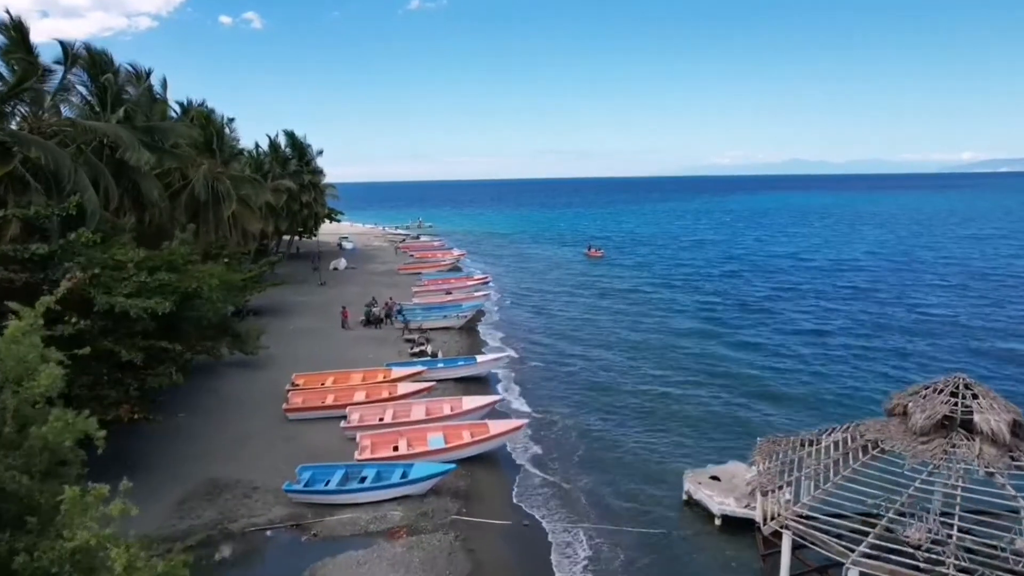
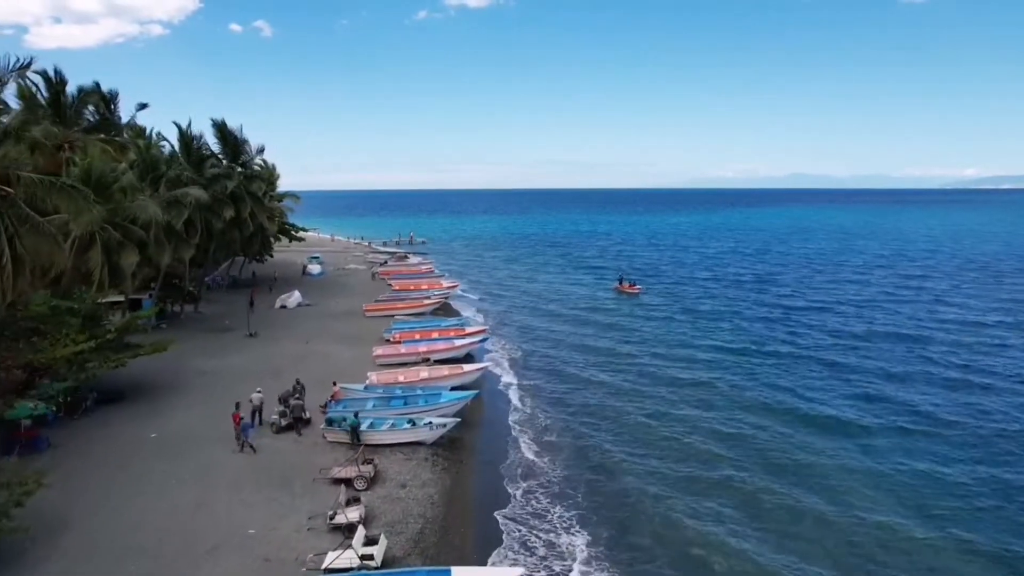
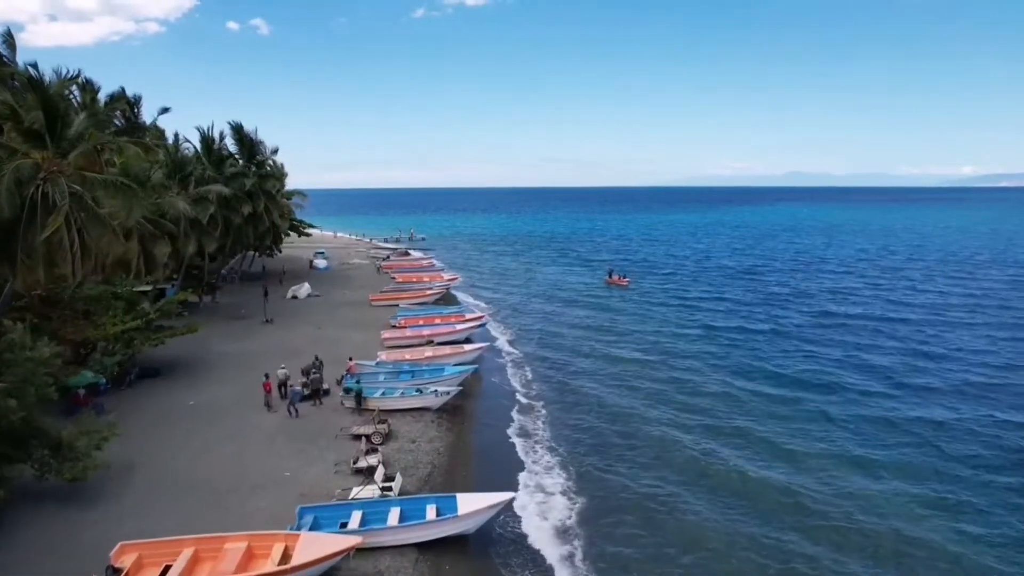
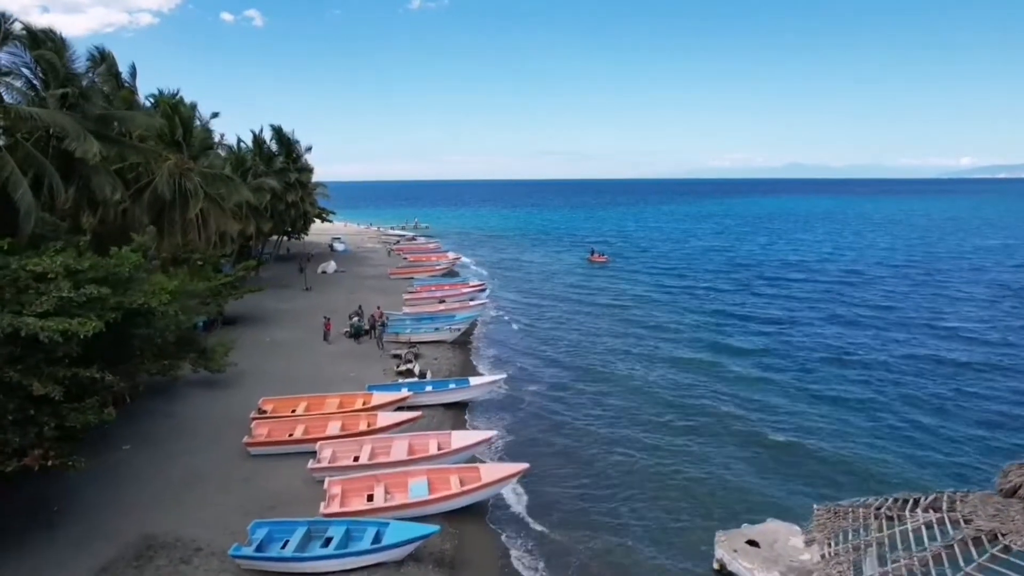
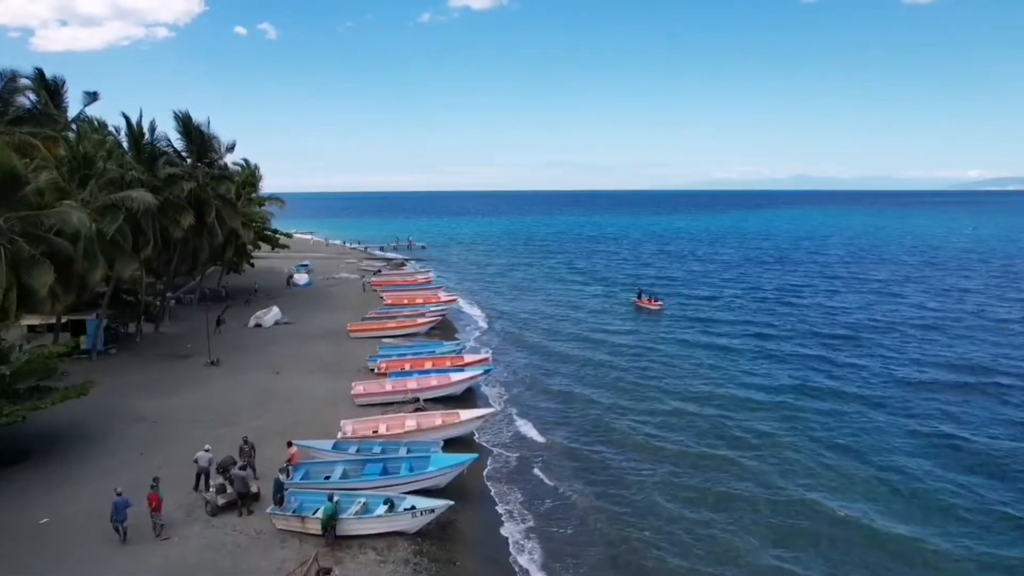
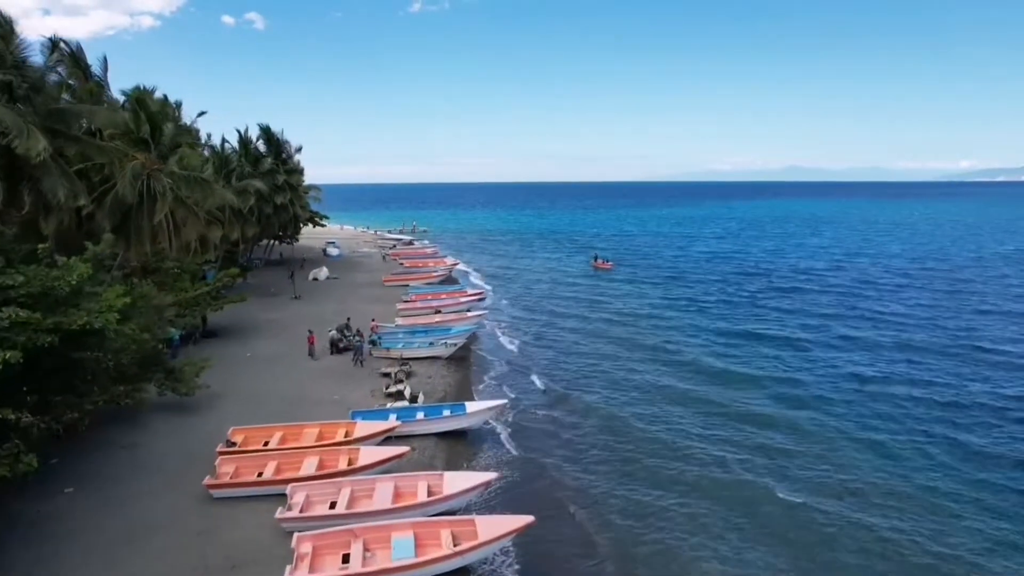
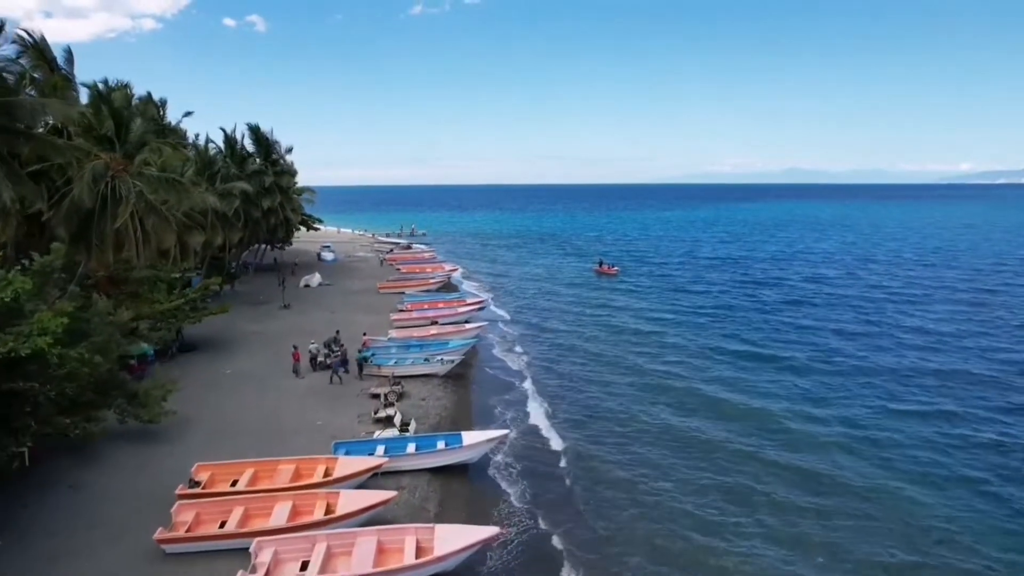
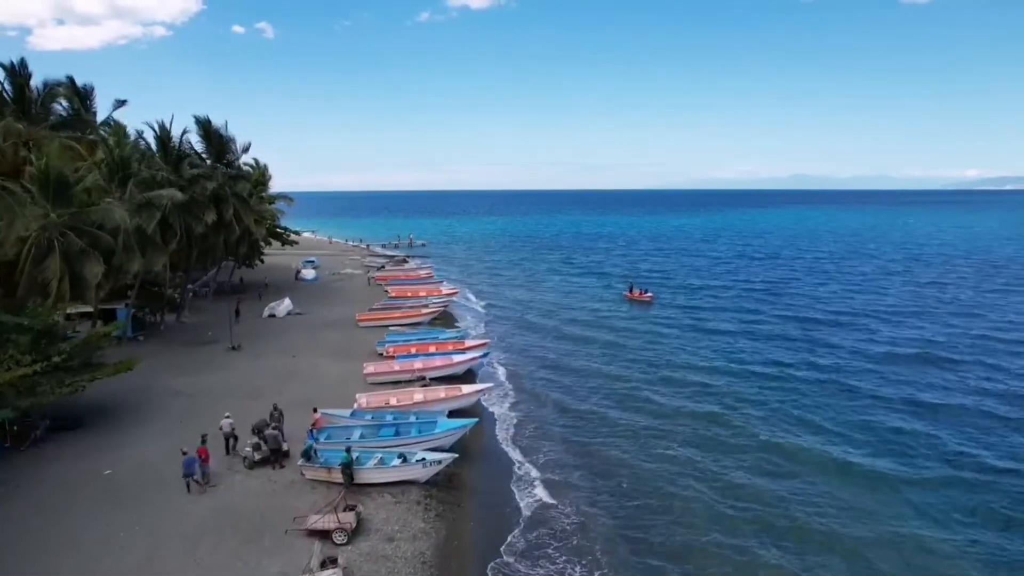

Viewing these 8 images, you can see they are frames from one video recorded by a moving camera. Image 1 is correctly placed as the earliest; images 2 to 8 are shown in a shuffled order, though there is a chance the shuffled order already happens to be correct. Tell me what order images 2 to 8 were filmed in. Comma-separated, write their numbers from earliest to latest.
4, 6, 7, 3, 2, 8, 5
